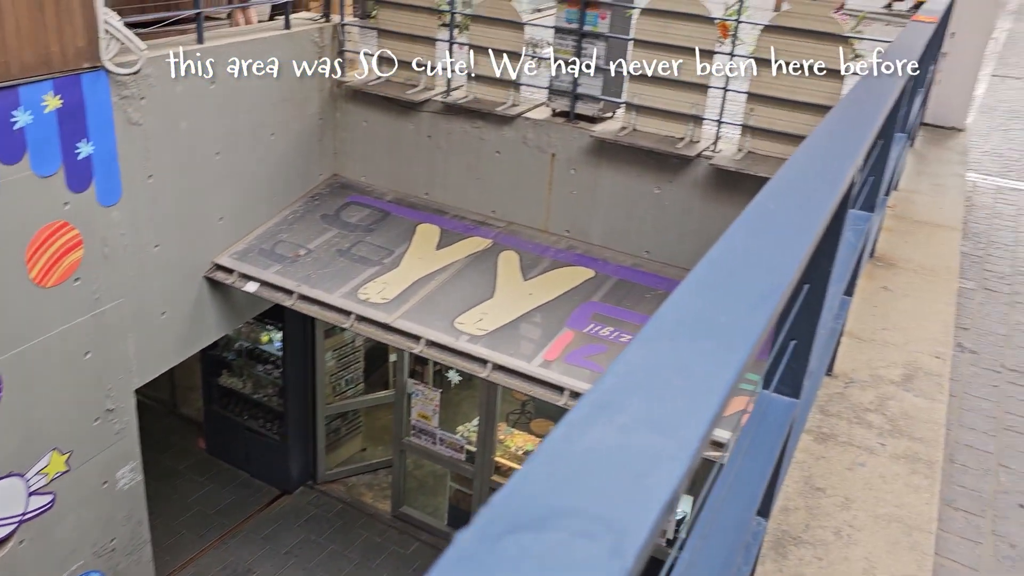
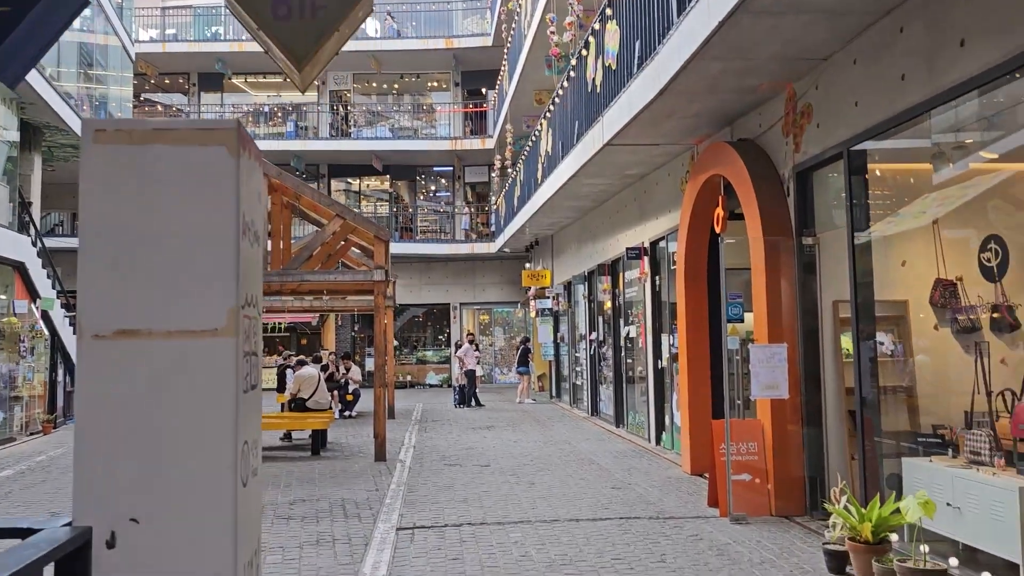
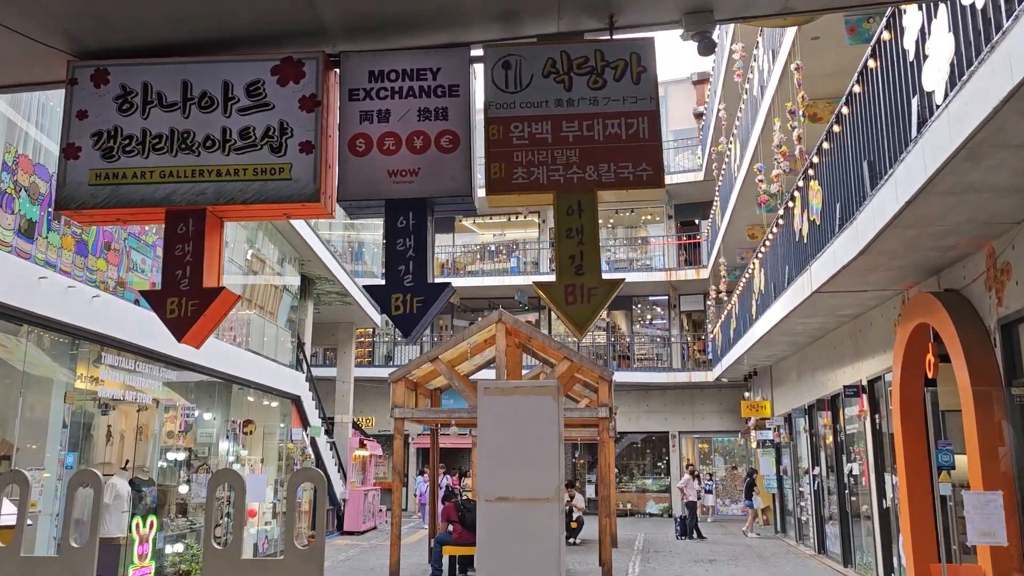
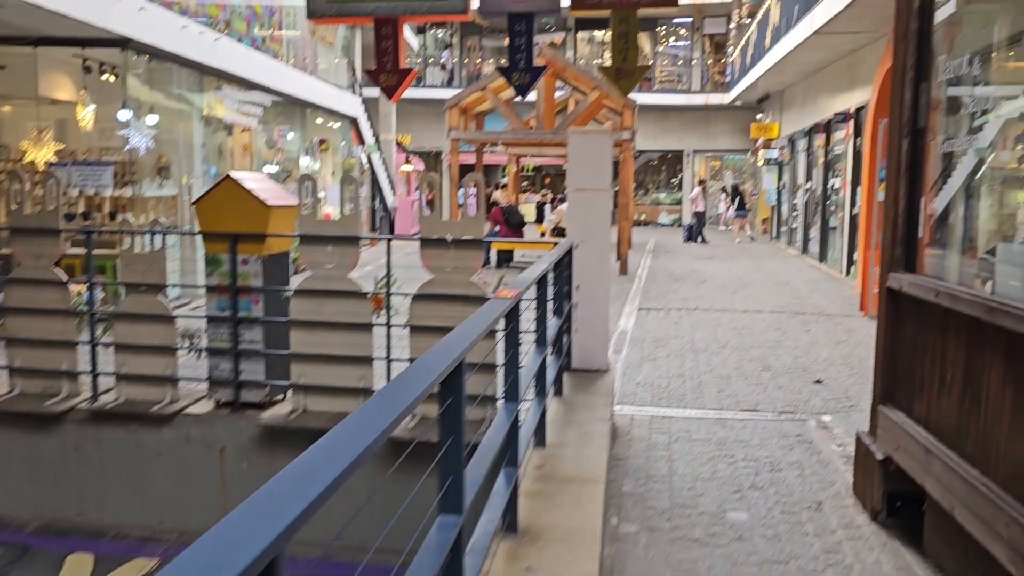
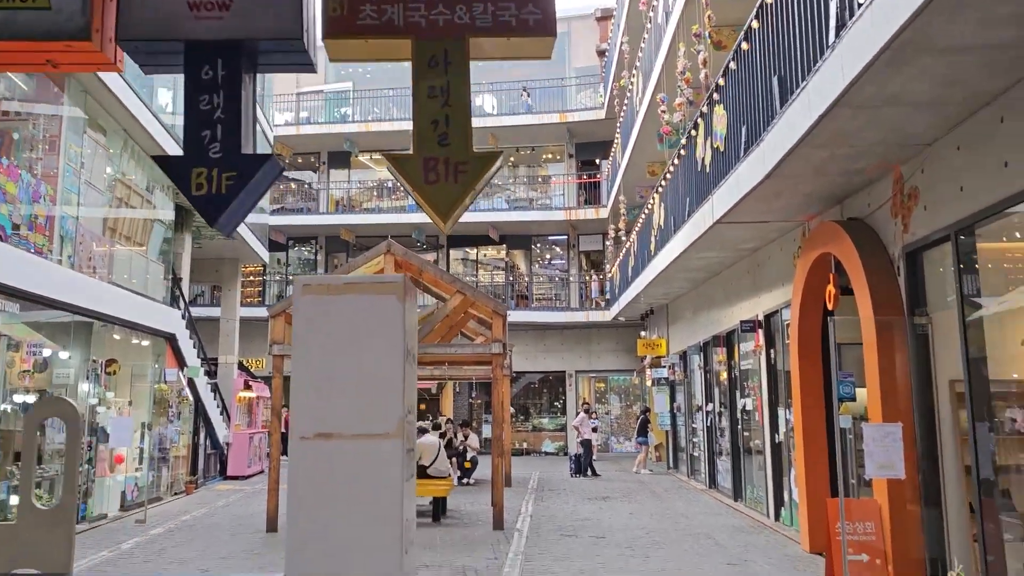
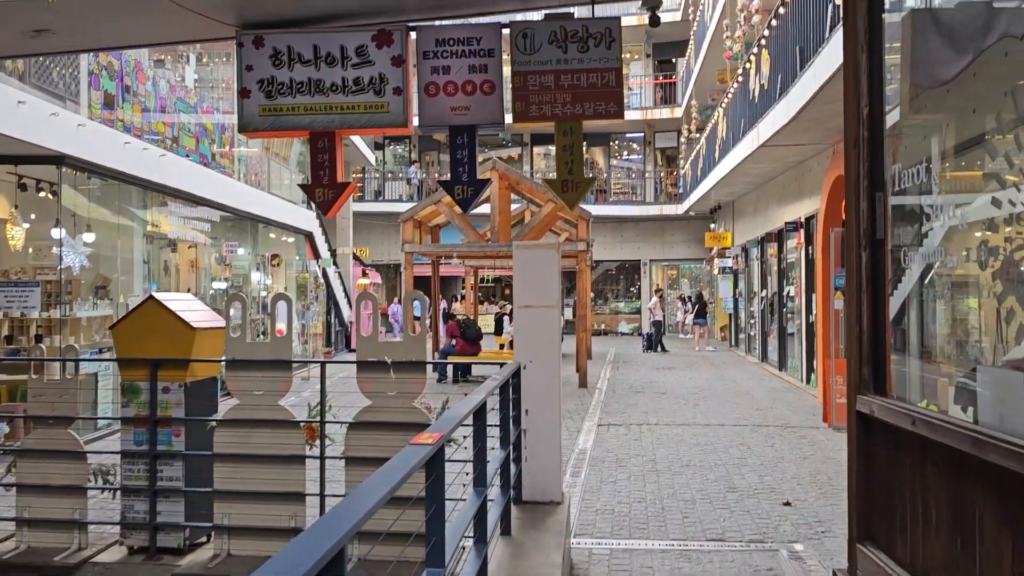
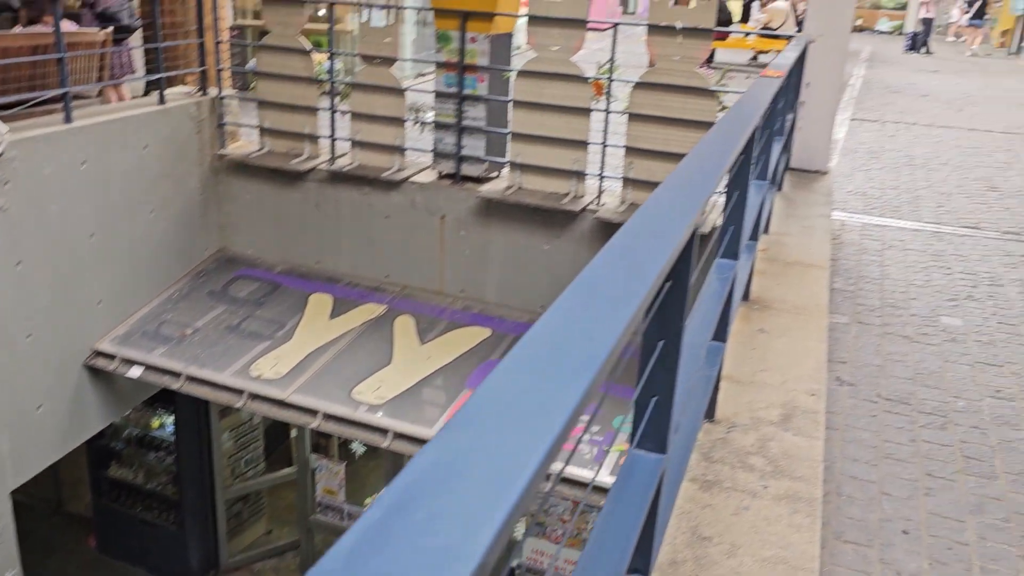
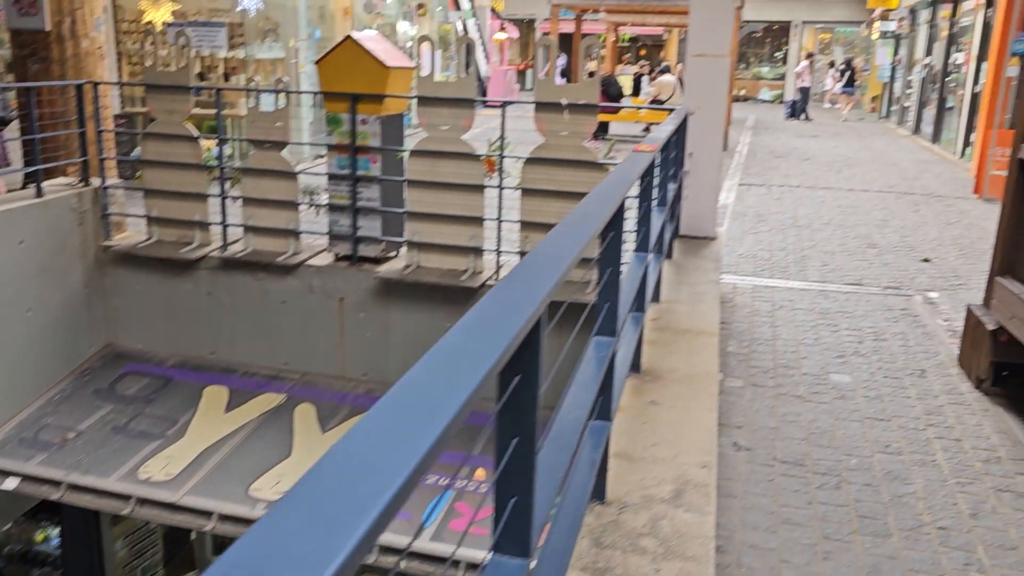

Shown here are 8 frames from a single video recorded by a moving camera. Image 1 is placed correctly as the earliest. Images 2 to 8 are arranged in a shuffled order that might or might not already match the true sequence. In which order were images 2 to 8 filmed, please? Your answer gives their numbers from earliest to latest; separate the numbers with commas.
7, 8, 4, 6, 3, 5, 2
